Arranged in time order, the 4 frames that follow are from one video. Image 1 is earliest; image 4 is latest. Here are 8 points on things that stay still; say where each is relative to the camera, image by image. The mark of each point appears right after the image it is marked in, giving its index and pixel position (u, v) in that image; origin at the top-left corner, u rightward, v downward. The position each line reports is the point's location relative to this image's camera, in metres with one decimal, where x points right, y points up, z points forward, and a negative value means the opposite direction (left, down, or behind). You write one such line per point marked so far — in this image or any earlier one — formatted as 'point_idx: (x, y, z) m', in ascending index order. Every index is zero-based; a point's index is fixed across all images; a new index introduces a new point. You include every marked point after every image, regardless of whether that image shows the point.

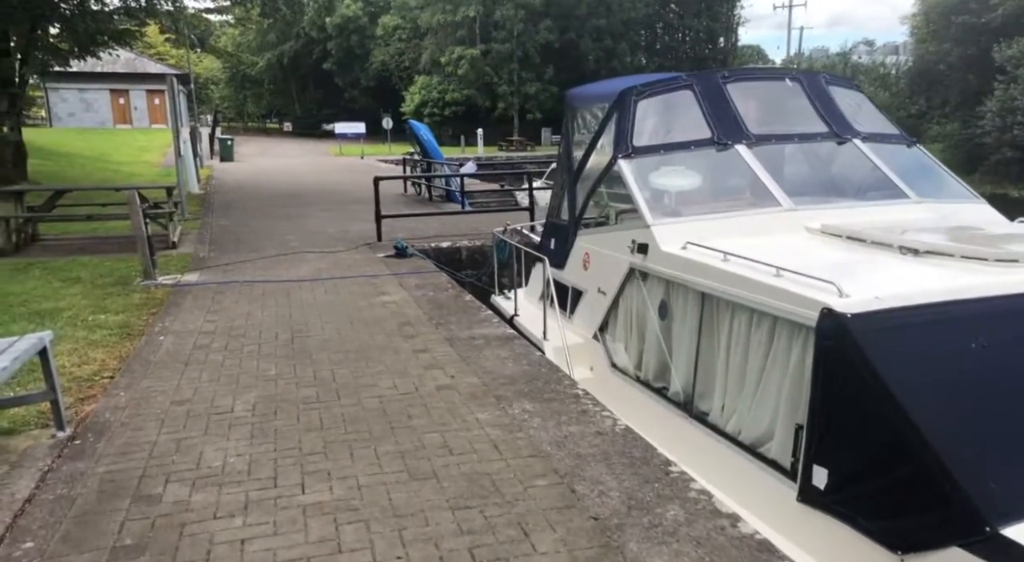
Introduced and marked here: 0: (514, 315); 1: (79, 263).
0: (0.0, -0.3, +7.5) m
1: (-4.9, +0.2, +9.3) m
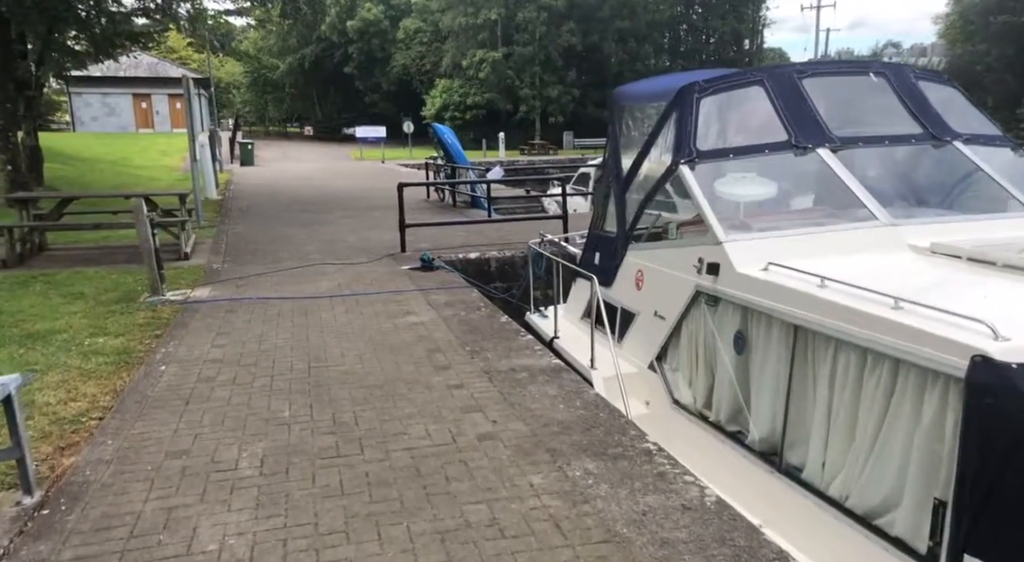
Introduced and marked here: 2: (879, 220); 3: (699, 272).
0: (+0.4, -0.5, +6.8) m
1: (-4.6, +0.1, +8.7) m
2: (+2.2, +0.4, +4.8) m
3: (+1.1, +0.1, +5.0) m
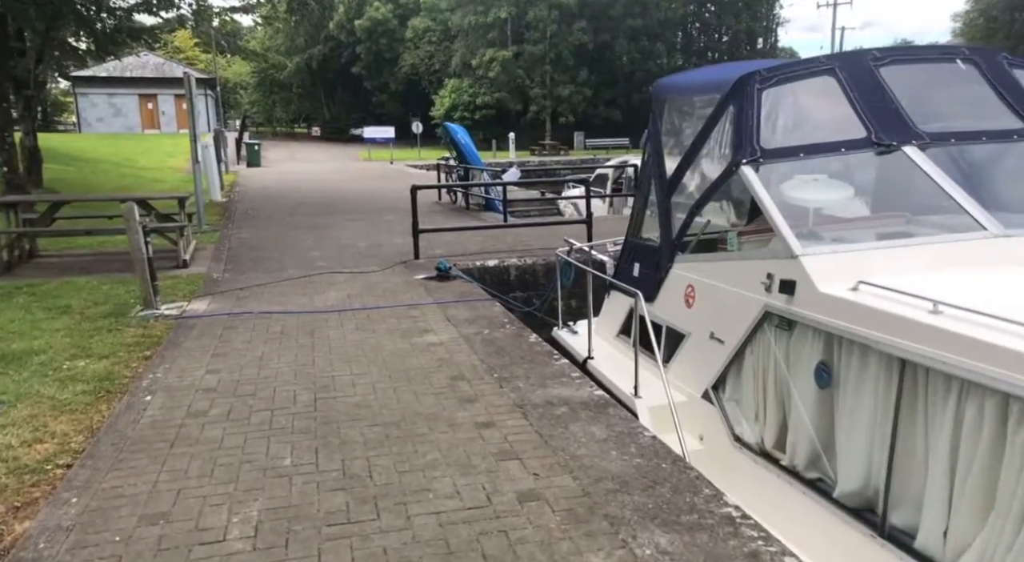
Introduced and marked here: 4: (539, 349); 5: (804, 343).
0: (+0.6, -0.6, +6.1) m
1: (-4.3, 0.0, +8.0) m
2: (+2.4, +0.3, +4.1) m
3: (+1.3, 0.0, +4.3) m
4: (+0.2, -0.5, +5.5) m
5: (+1.4, -0.3, +4.0) m
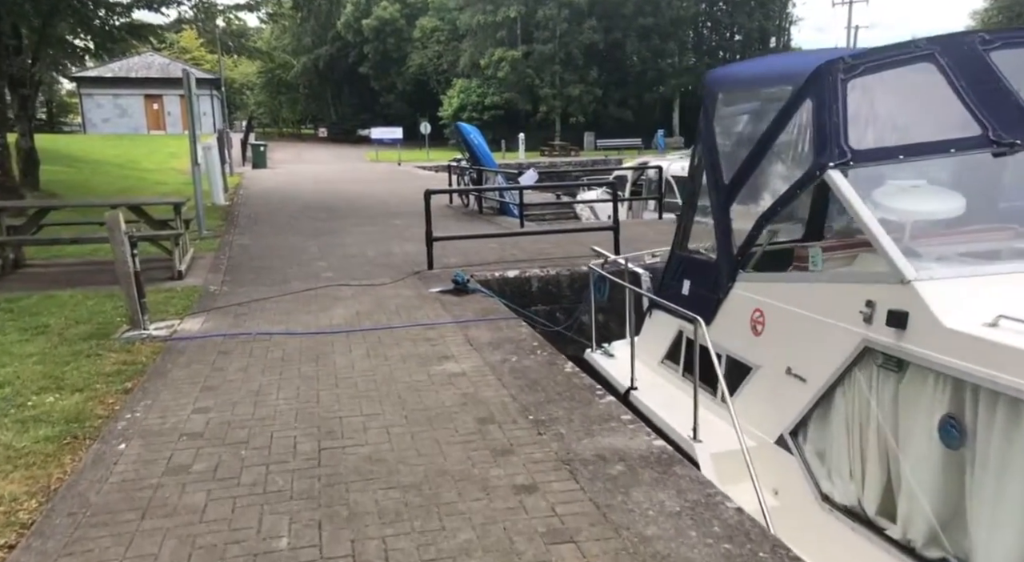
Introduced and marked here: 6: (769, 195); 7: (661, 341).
0: (+0.8, -0.7, +5.4) m
1: (-4.1, -0.2, +7.3) m
2: (+2.6, +0.1, +3.4) m
3: (+1.5, -0.2, +3.5) m
4: (+0.4, -0.6, +4.7) m
5: (+1.6, -0.4, +3.3) m
6: (+1.4, +0.5, +4.6) m
7: (+1.0, -0.4, +5.6) m
